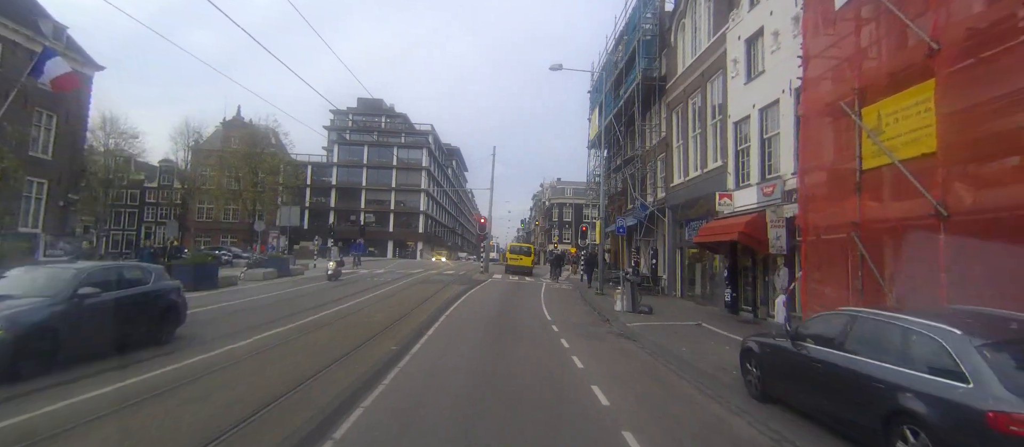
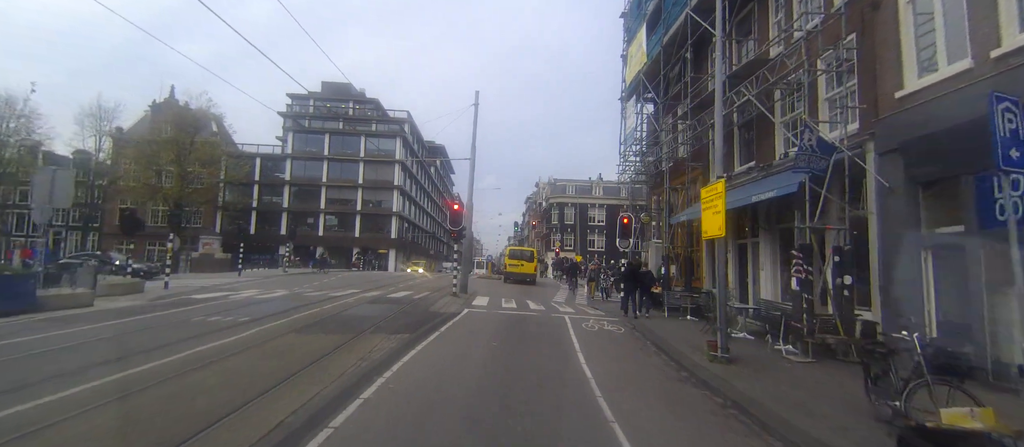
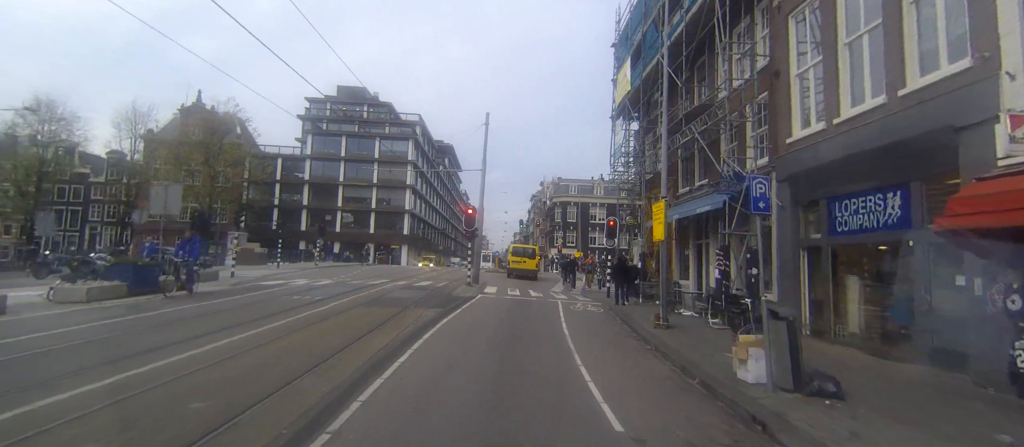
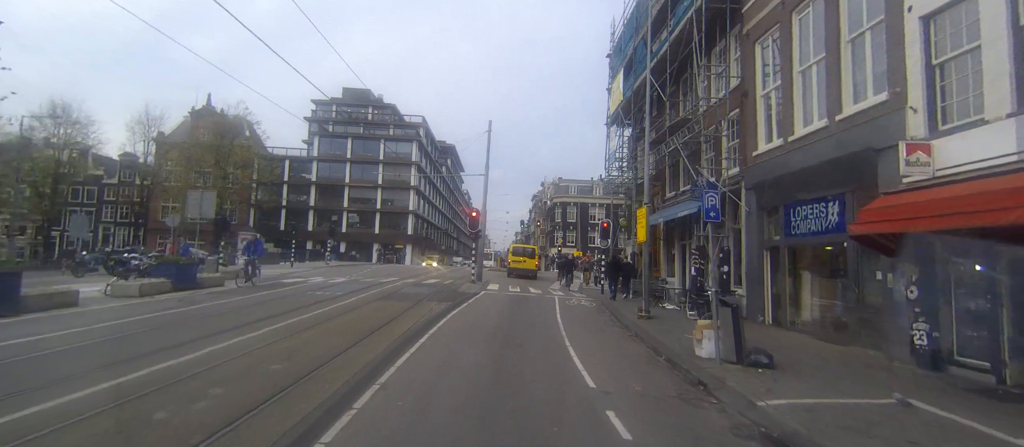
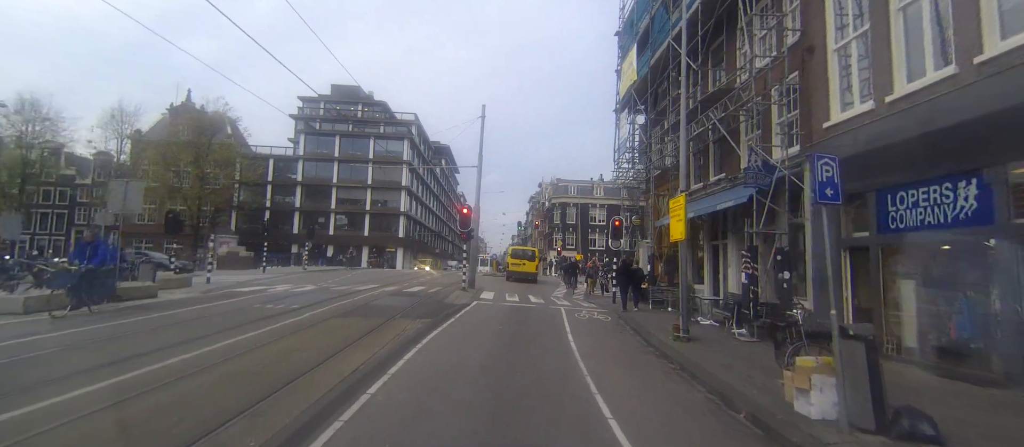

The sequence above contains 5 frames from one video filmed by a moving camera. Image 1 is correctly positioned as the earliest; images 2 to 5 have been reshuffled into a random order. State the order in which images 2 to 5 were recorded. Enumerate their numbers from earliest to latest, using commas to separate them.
4, 3, 5, 2
